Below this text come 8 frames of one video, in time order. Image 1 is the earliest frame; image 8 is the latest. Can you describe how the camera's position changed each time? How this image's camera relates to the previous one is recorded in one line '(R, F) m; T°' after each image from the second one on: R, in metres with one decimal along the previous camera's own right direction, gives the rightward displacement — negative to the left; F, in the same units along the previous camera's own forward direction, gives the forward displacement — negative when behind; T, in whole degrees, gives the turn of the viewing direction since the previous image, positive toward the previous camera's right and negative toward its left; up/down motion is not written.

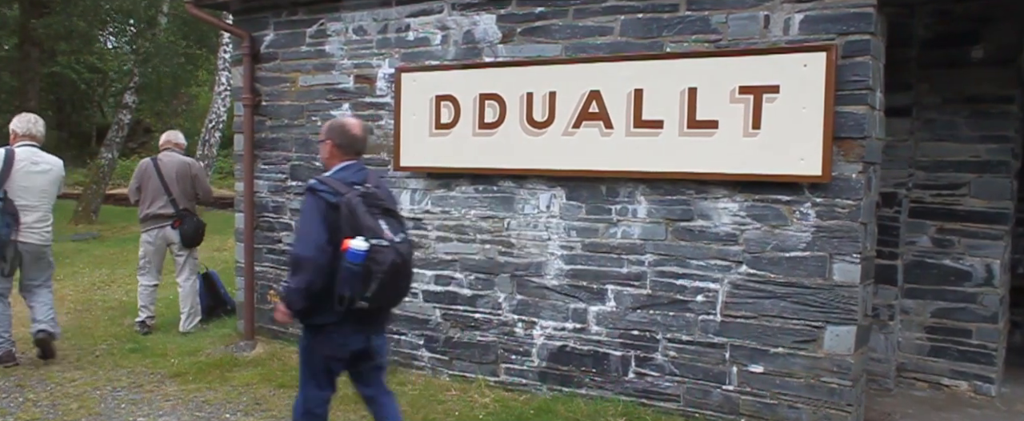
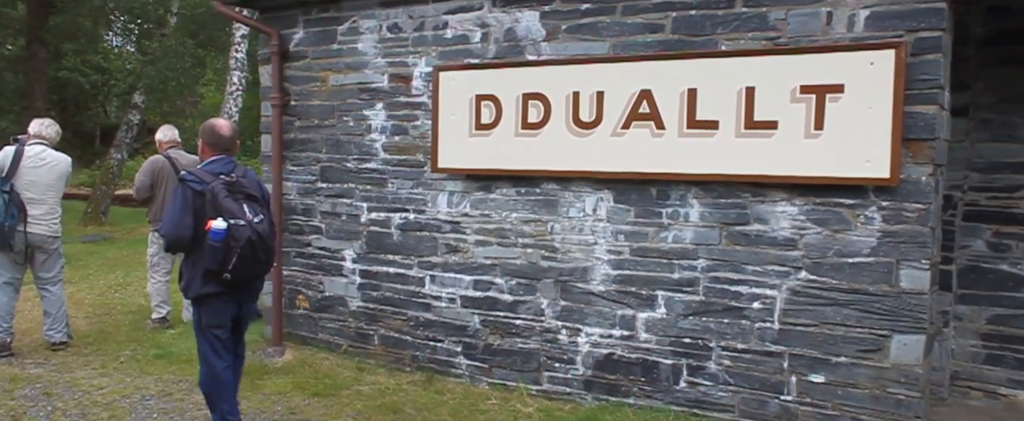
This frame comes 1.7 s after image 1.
(-0.3, +0.1) m; 0°
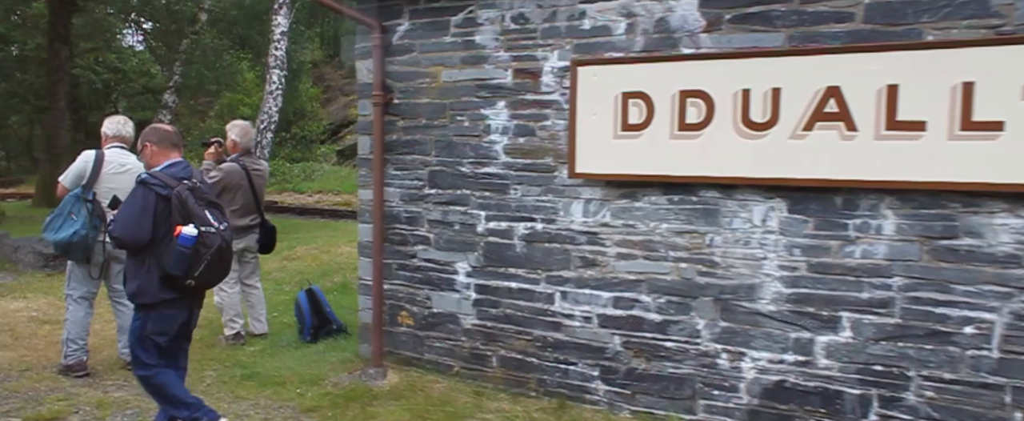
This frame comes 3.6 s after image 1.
(-0.9, +0.5) m; 0°
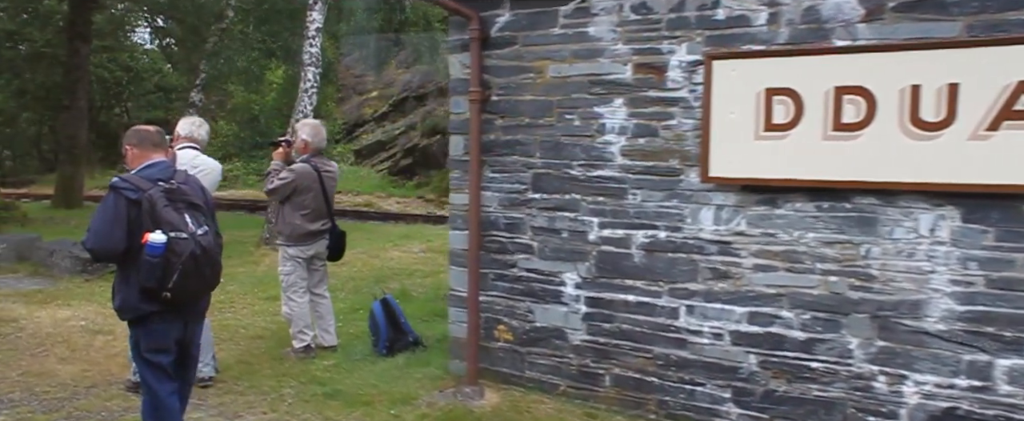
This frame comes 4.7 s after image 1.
(-0.7, +0.4) m; 0°
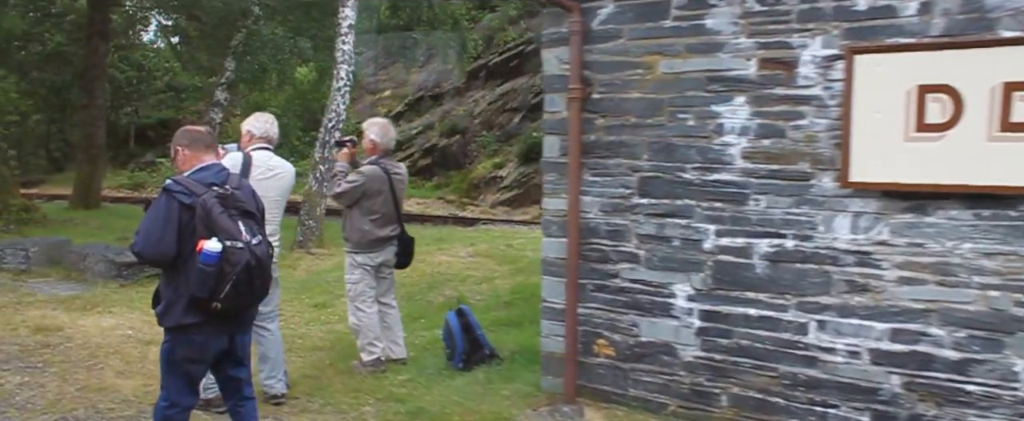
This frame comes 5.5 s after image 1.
(-0.6, +0.3) m; 0°
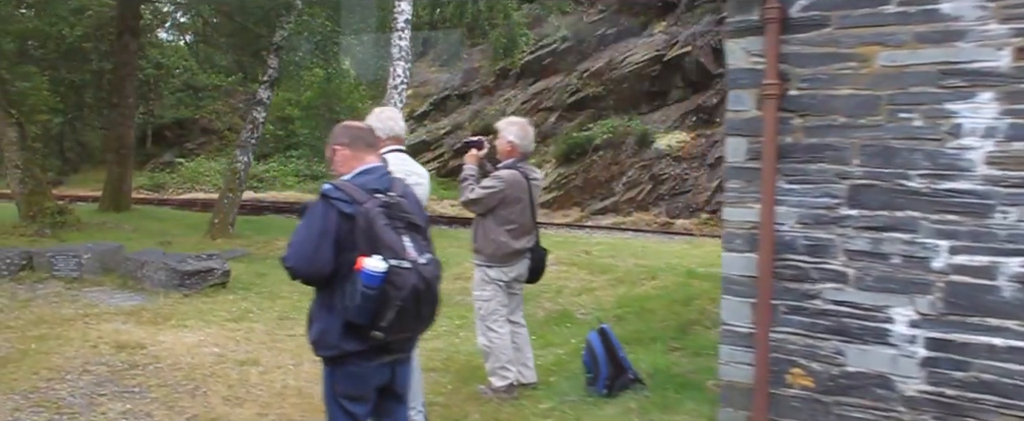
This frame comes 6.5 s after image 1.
(-1.0, +0.5) m; 0°
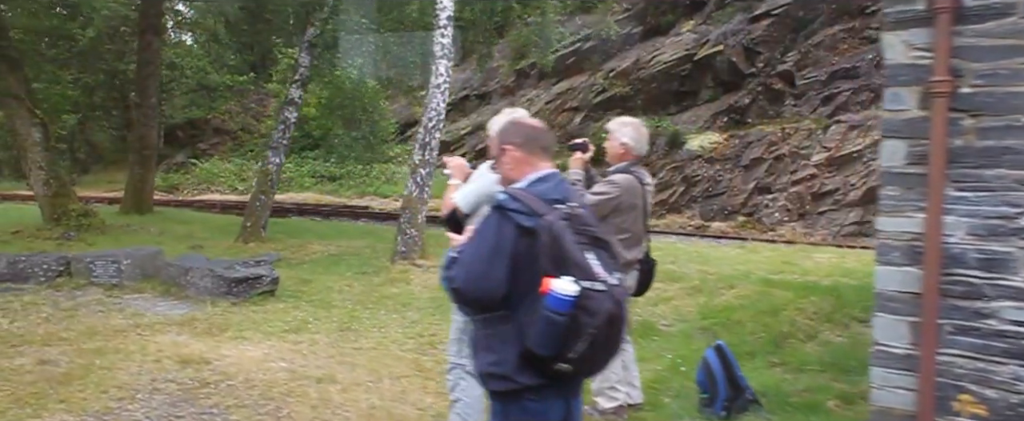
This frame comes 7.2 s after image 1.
(-0.7, +0.4) m; 0°
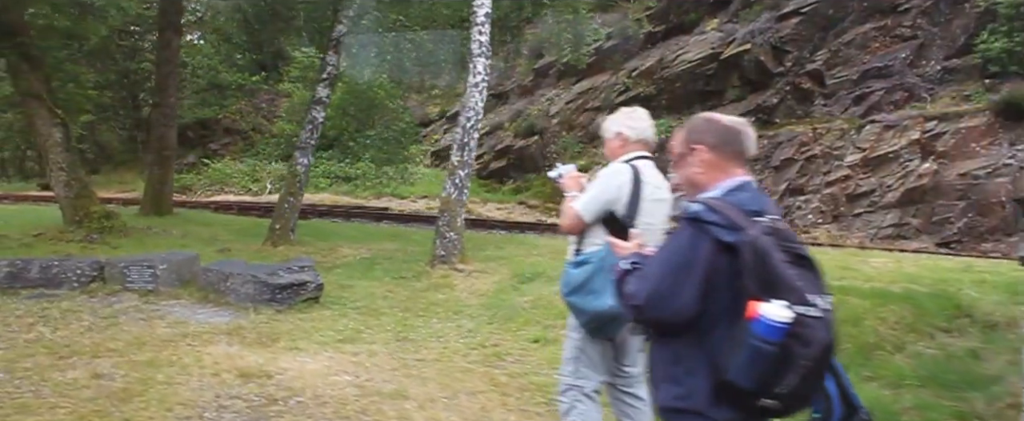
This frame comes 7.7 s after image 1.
(-0.6, +0.3) m; 0°
